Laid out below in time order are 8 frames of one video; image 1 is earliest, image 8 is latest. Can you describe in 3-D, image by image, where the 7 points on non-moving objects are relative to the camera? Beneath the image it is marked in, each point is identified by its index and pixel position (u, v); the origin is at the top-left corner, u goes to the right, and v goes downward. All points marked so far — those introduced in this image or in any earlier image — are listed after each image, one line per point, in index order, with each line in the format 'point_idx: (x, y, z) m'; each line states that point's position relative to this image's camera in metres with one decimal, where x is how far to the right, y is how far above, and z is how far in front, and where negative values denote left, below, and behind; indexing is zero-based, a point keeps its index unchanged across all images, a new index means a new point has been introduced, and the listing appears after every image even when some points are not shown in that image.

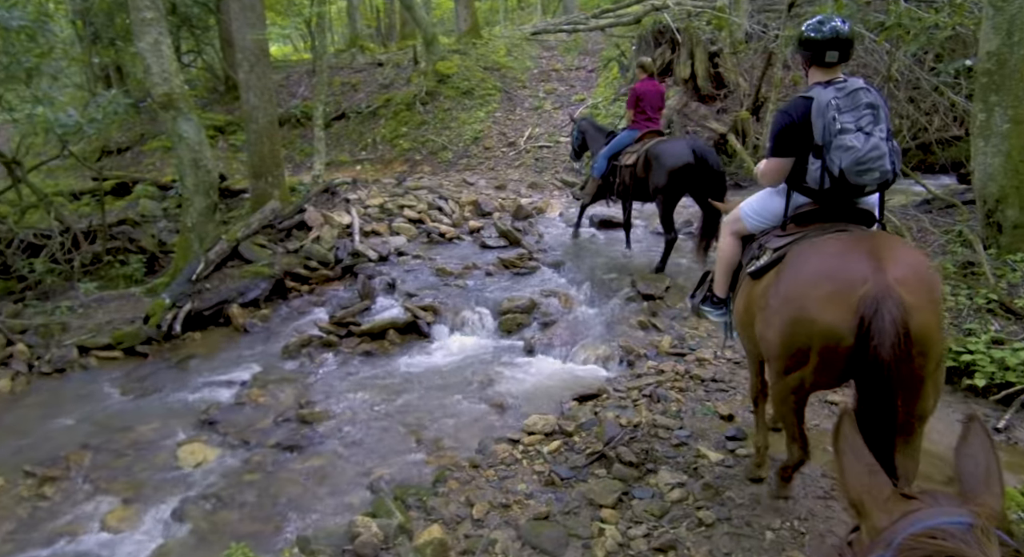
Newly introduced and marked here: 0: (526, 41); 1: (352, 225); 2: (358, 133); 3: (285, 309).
0: (+0.5, +7.8, +19.9) m
1: (-2.5, +0.8, +9.4) m
2: (-4.1, +3.9, +16.1) m
3: (-2.9, -0.4, +7.7) m
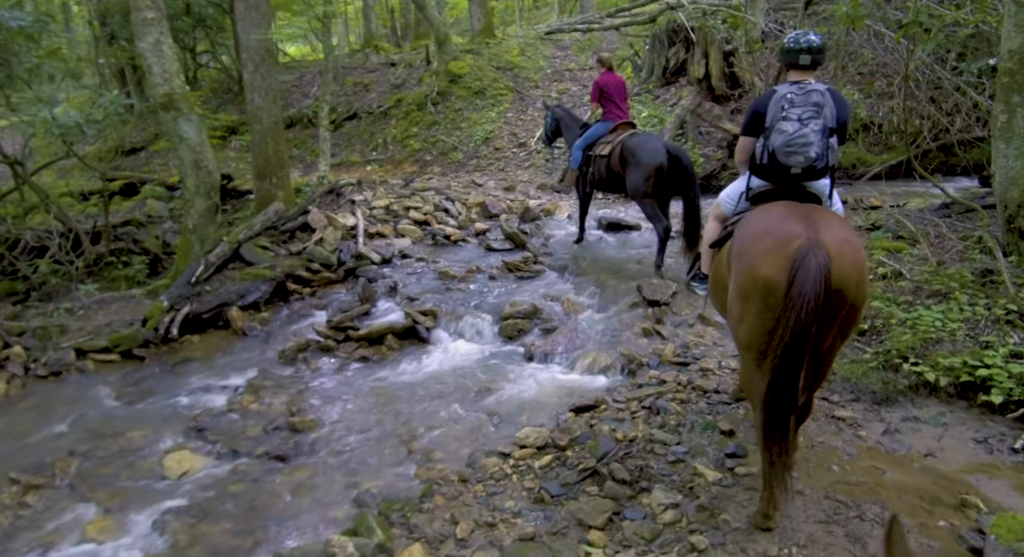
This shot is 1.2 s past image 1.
0: (+0.9, +7.8, +19.7) m
1: (-2.4, +0.8, +9.3) m
2: (-3.8, +3.9, +16.0) m
3: (-2.9, -0.4, +7.6) m
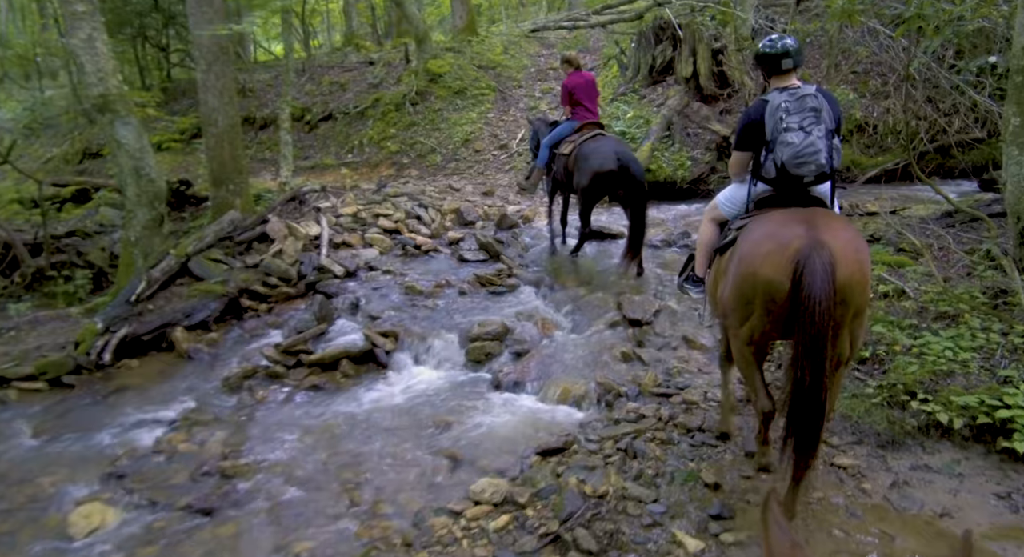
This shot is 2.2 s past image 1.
0: (+0.4, +7.6, +19.1) m
1: (-2.8, +0.6, +8.7) m
2: (-4.3, +3.7, +15.4) m
3: (-3.2, -0.6, +7.0) m
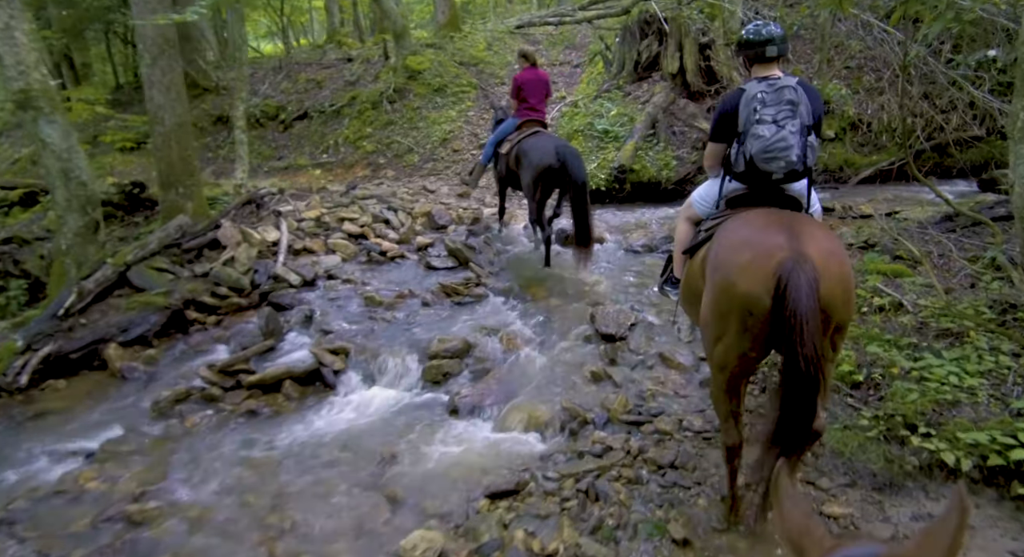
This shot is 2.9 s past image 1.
0: (-0.1, +7.5, +18.6) m
1: (-3.1, +0.5, +8.1) m
2: (-4.7, +3.6, +14.8) m
3: (-3.6, -0.7, +6.4) m
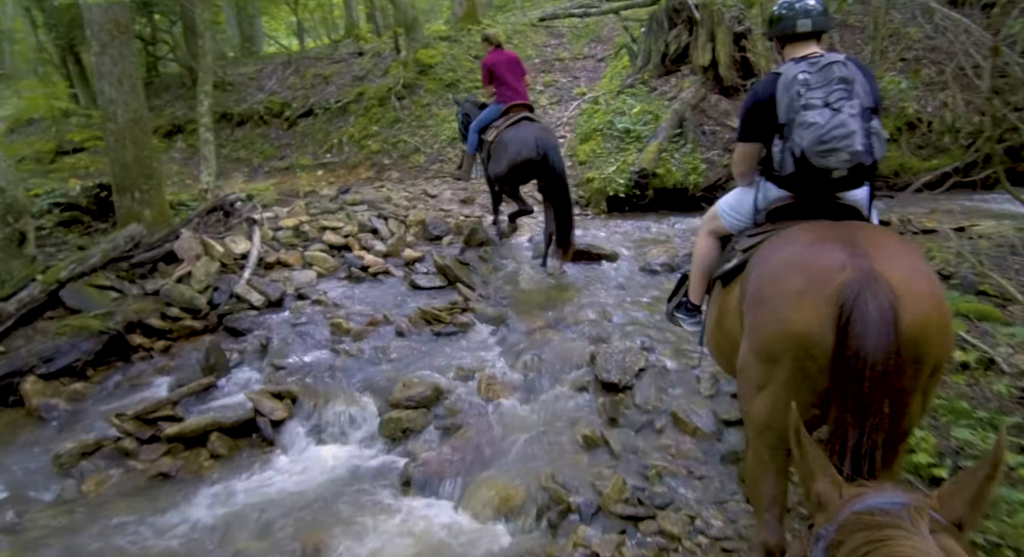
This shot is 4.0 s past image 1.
0: (+0.5, +7.3, +17.5) m
1: (-3.2, +0.3, +7.2) m
2: (-4.4, +3.4, +14.0) m
3: (-3.7, -0.9, +5.6) m
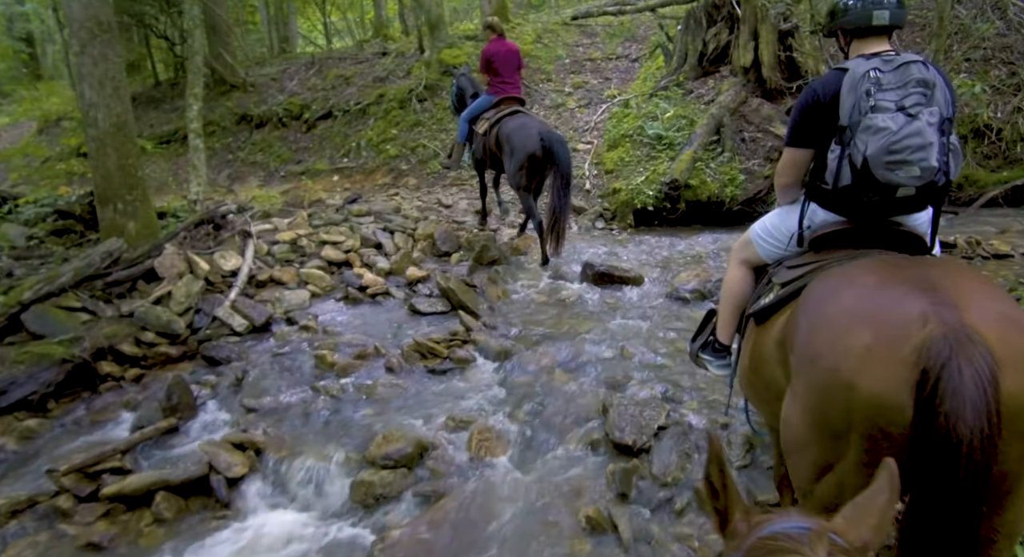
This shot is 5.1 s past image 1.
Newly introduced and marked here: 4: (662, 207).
0: (+1.4, +7.0, +16.7) m
1: (-3.1, +0.1, +6.6) m
2: (-3.8, +3.2, +13.5) m
3: (-3.7, -1.1, +5.0) m
4: (+2.2, +1.0, +8.8) m
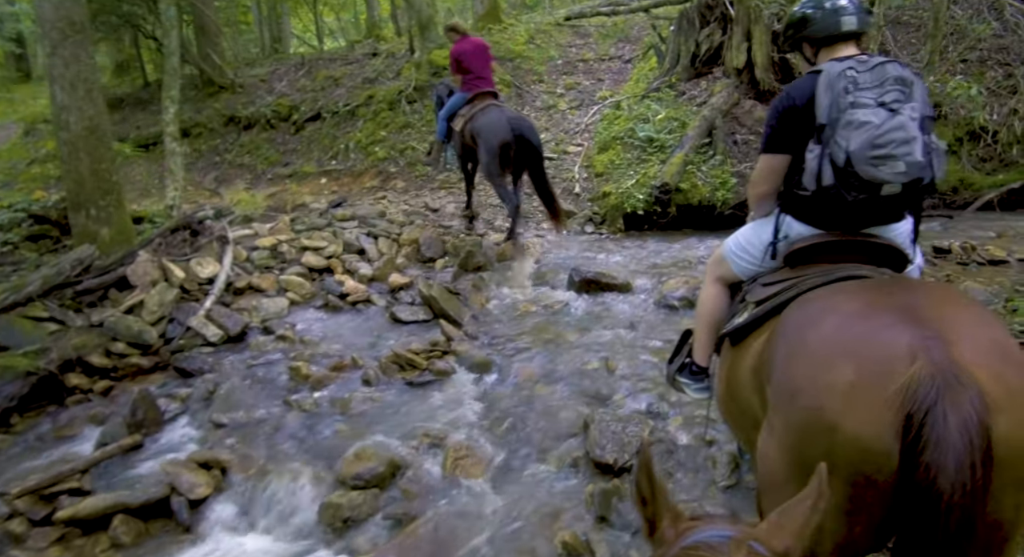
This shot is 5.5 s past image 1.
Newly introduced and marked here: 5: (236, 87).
0: (+1.1, +6.9, +16.5) m
1: (-3.2, 0.0, +6.4) m
2: (-4.0, +3.1, +13.3) m
3: (-3.9, -1.2, +4.8) m
4: (+2.0, +1.0, +8.7) m
5: (-7.2, +5.0, +15.7) m
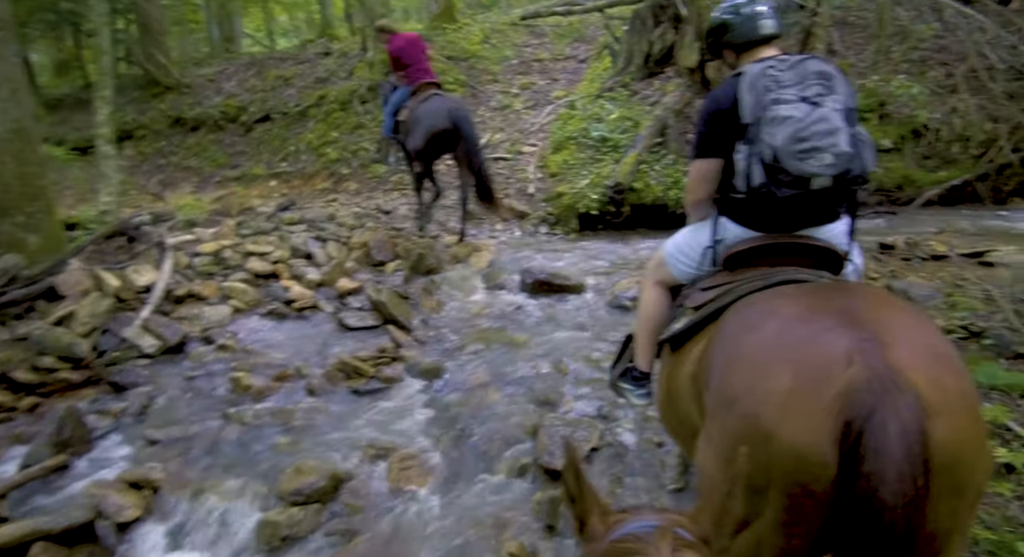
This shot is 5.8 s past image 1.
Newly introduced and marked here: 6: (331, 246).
0: (-0.1, +6.9, +16.5) m
1: (-3.7, -0.1, +6.2) m
2: (-4.9, +3.0, +12.9) m
3: (-4.3, -1.3, +4.5) m
4: (+1.4, +1.0, +8.7) m
5: (-8.3, +4.8, +15.2) m
6: (-2.2, +0.4, +7.5) m
